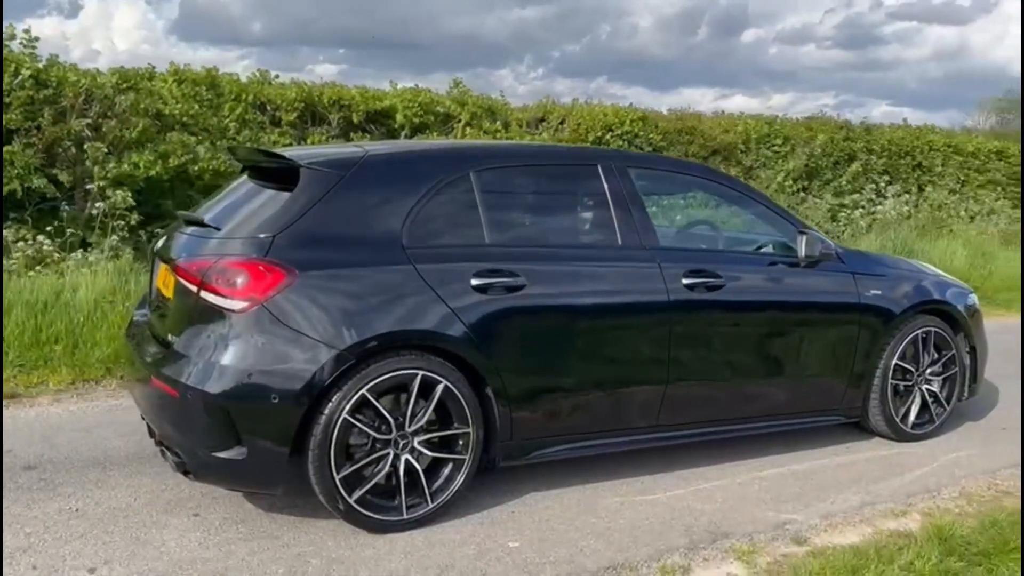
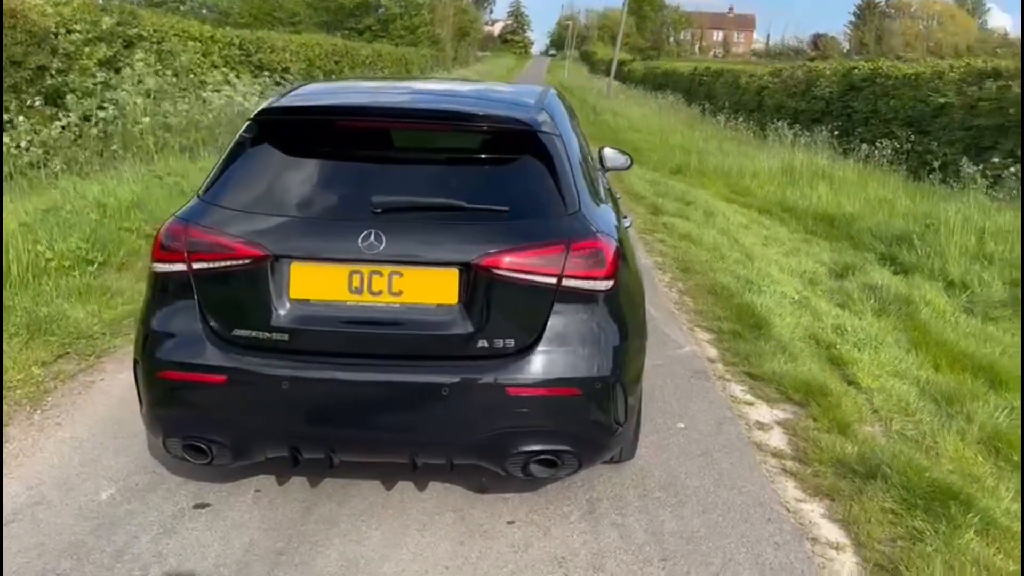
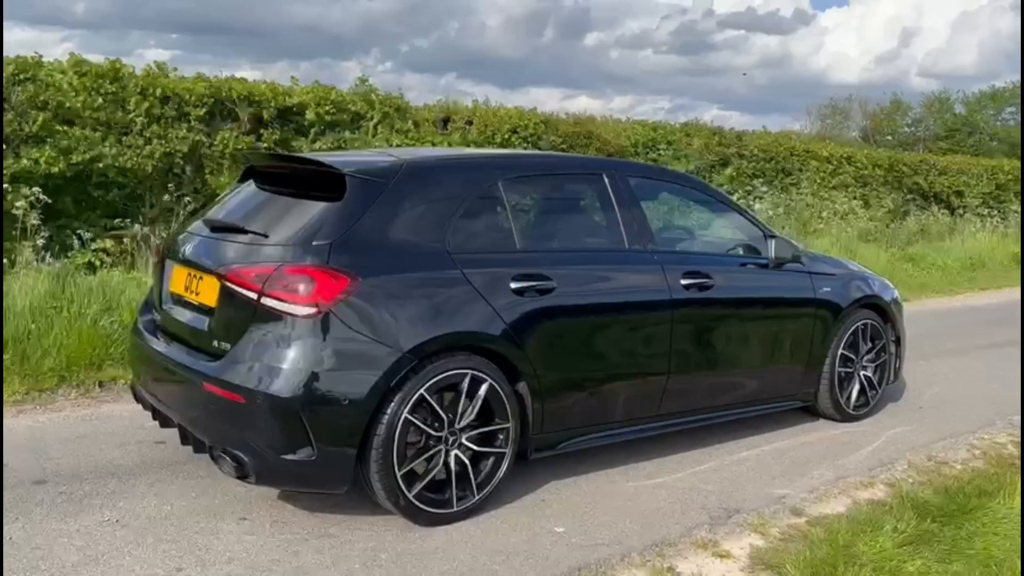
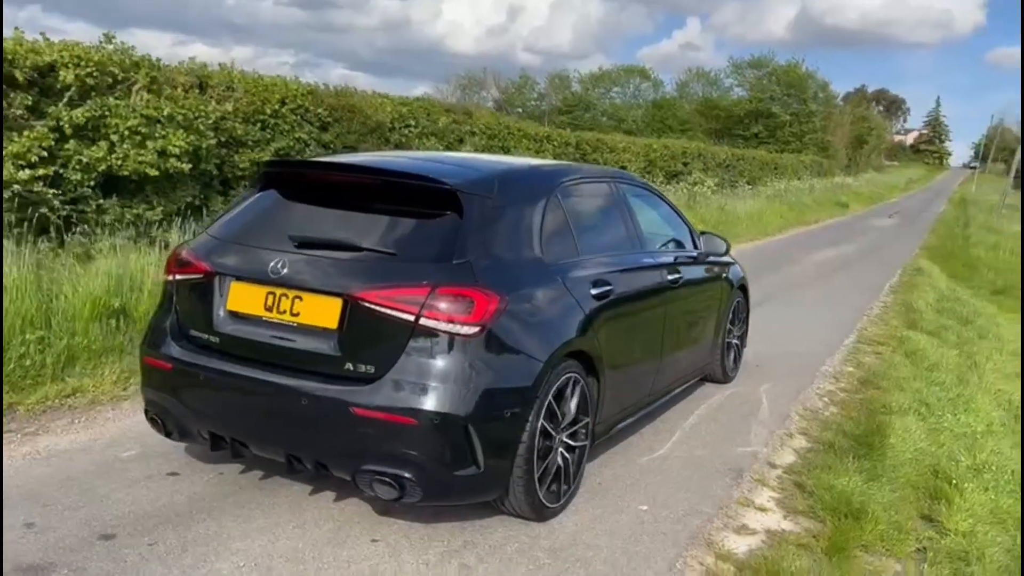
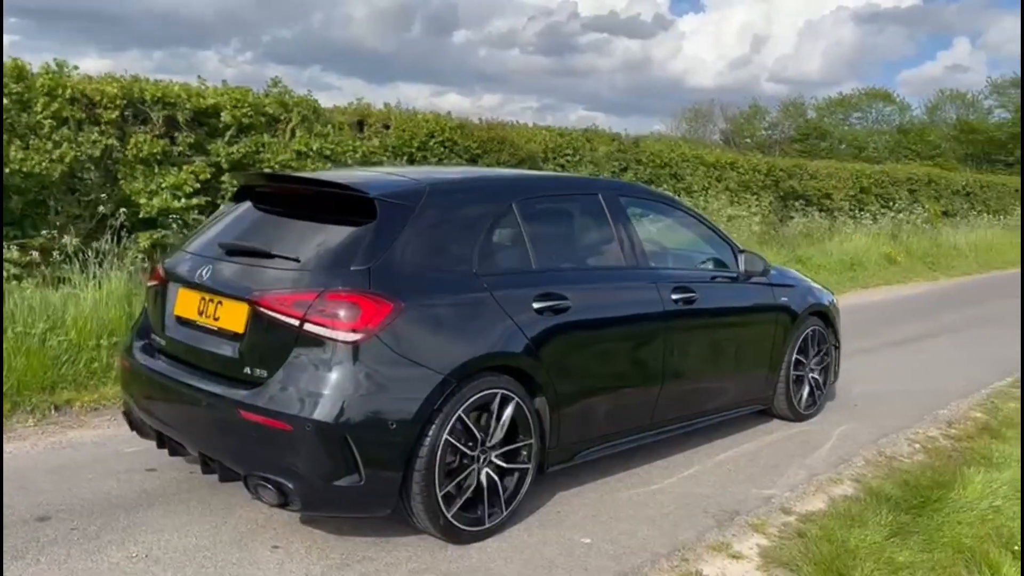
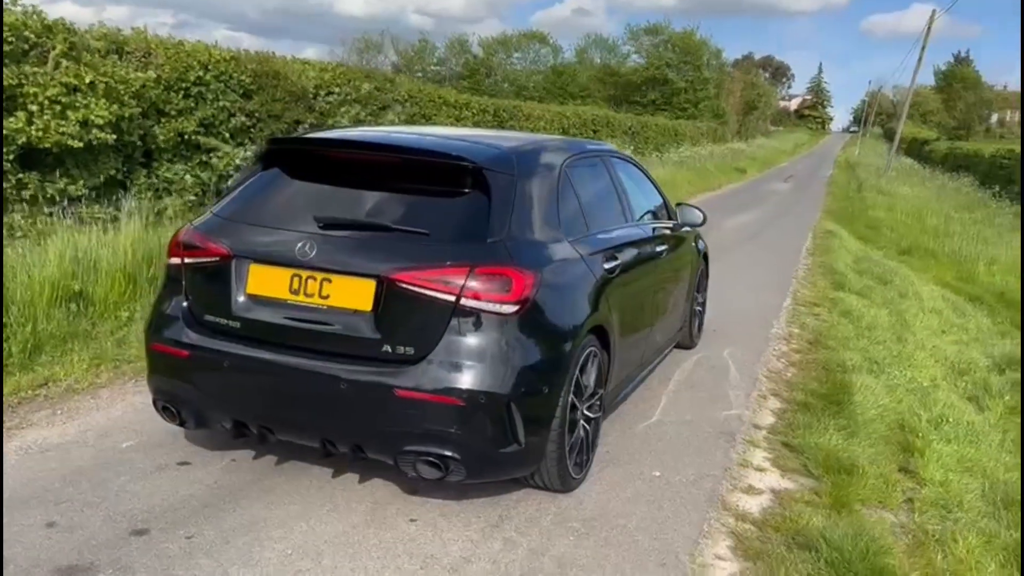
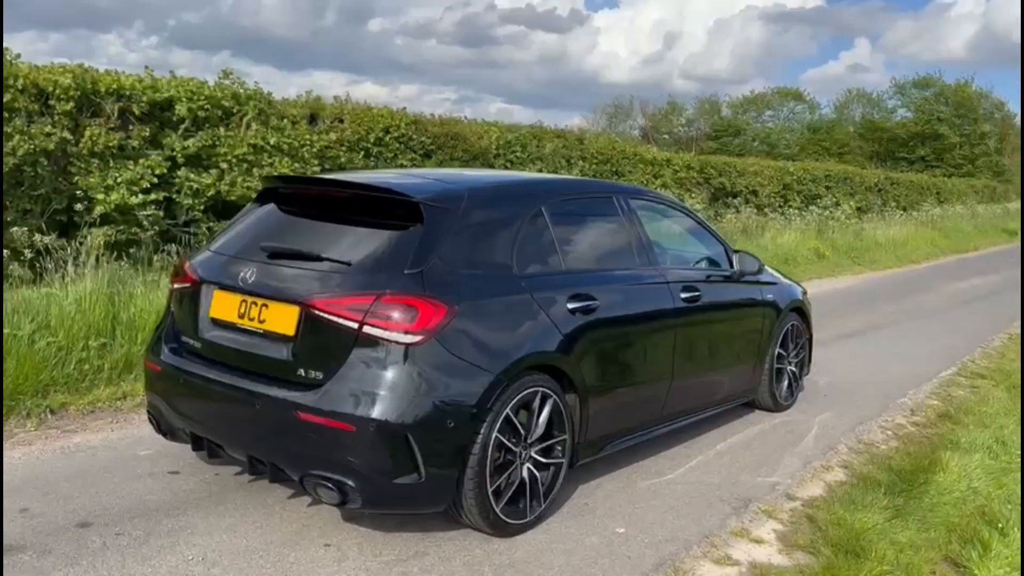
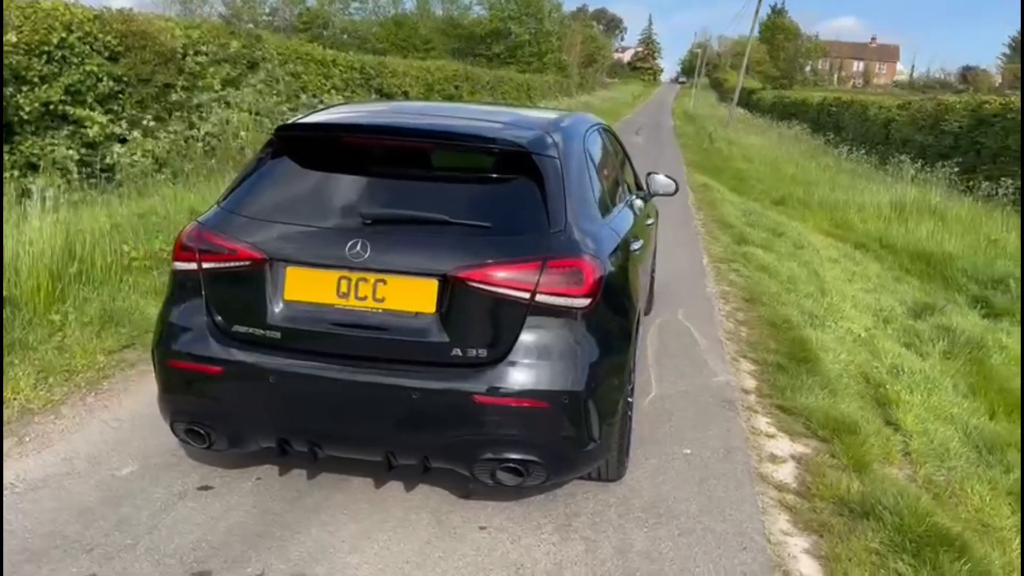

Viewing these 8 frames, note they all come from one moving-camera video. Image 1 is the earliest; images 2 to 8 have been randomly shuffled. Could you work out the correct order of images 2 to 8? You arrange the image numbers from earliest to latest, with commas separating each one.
3, 5, 7, 4, 6, 8, 2
